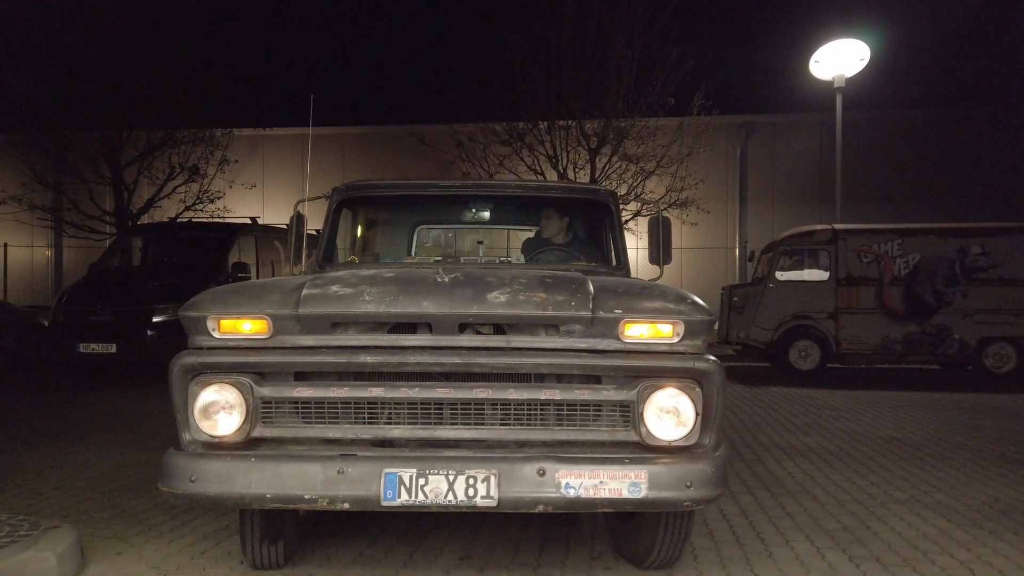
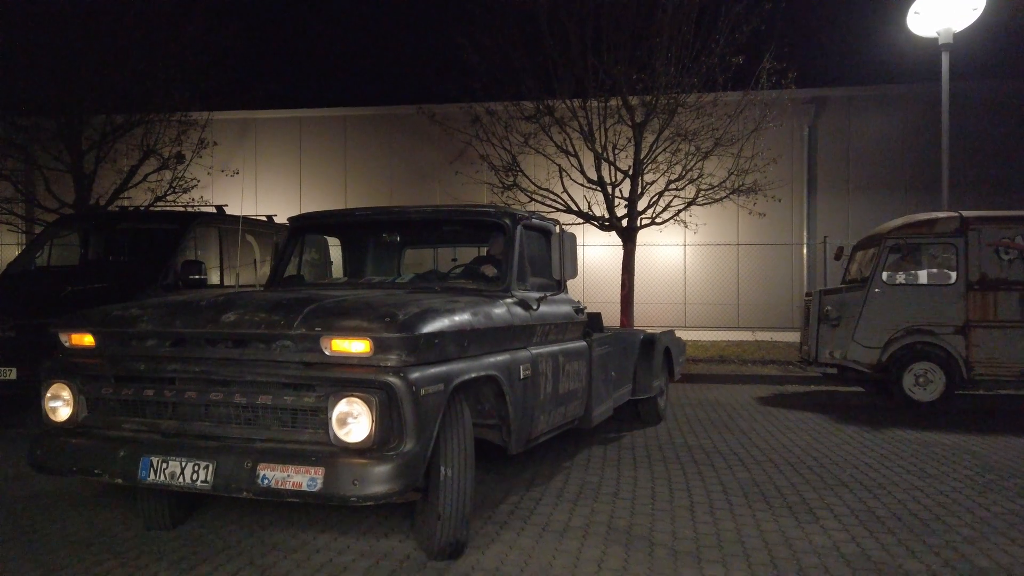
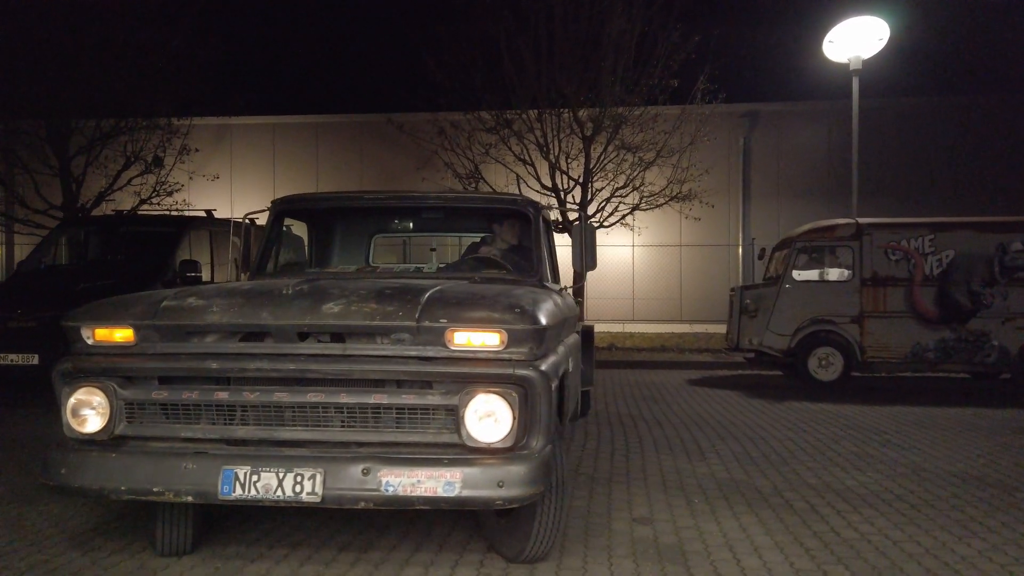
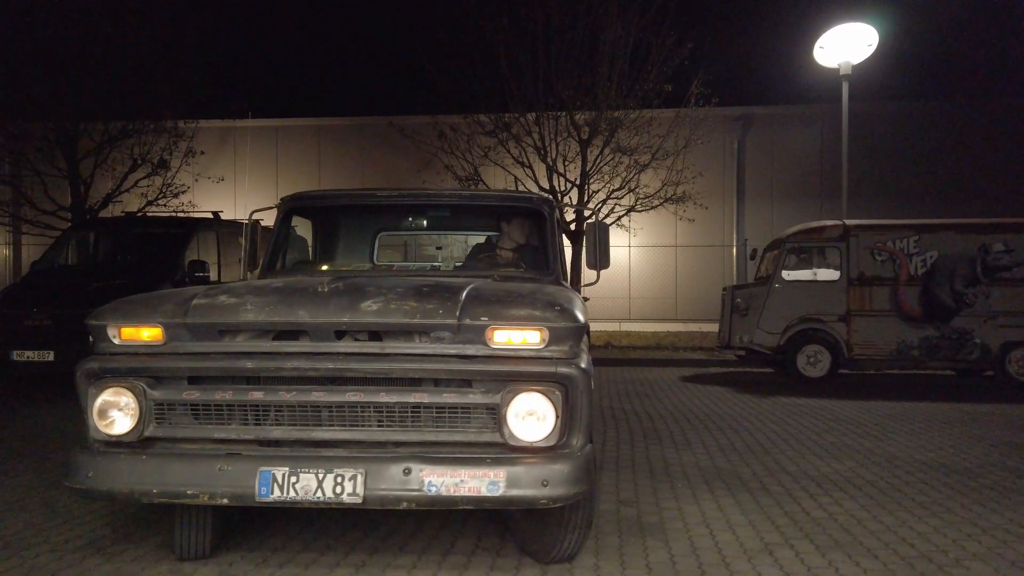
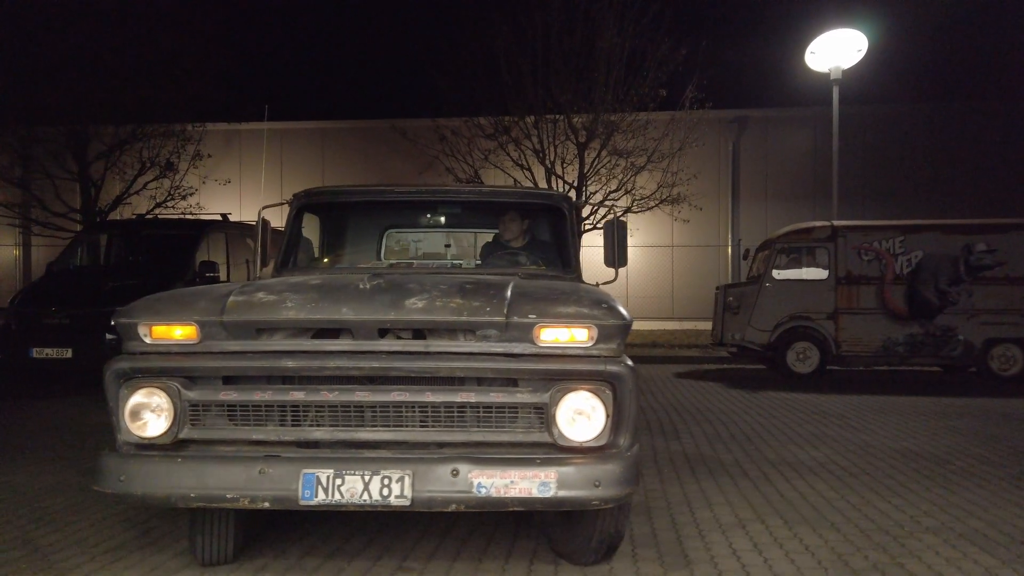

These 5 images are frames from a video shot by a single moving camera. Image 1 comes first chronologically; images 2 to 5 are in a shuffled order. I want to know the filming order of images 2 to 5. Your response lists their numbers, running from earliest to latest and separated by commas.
5, 4, 3, 2
